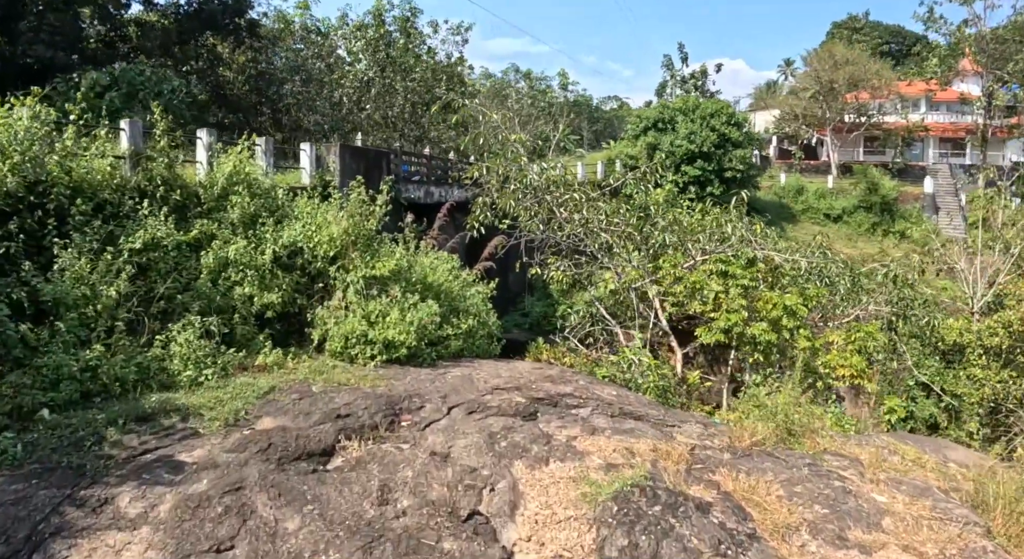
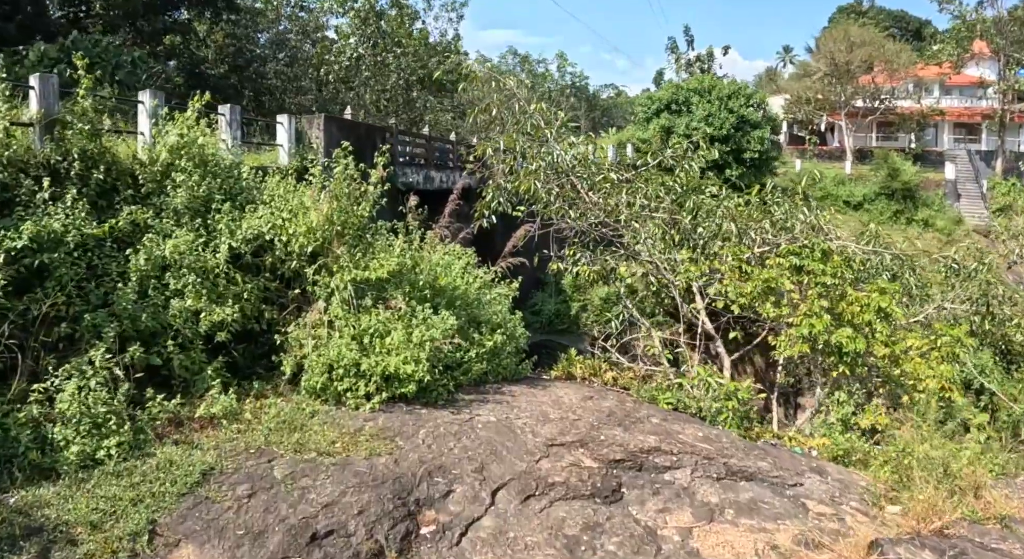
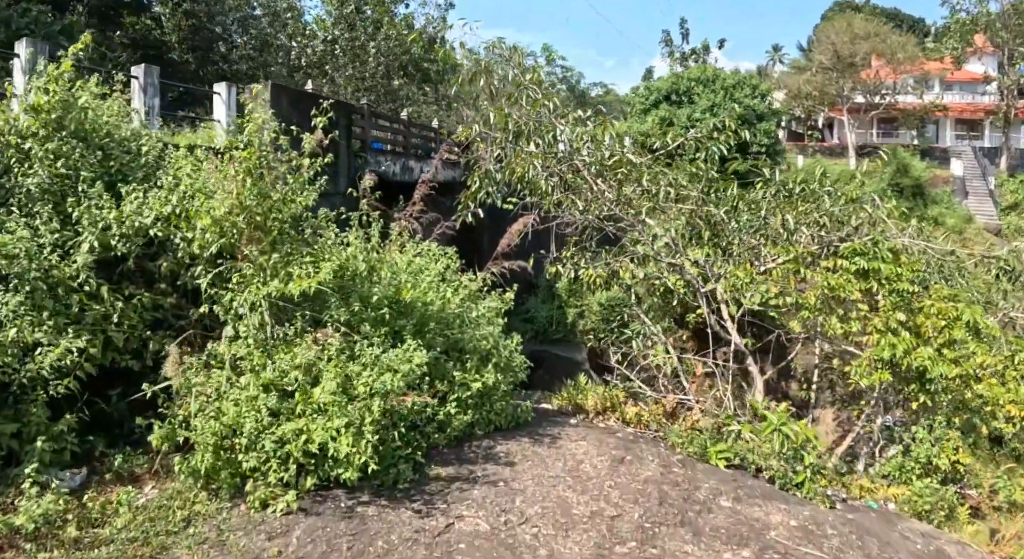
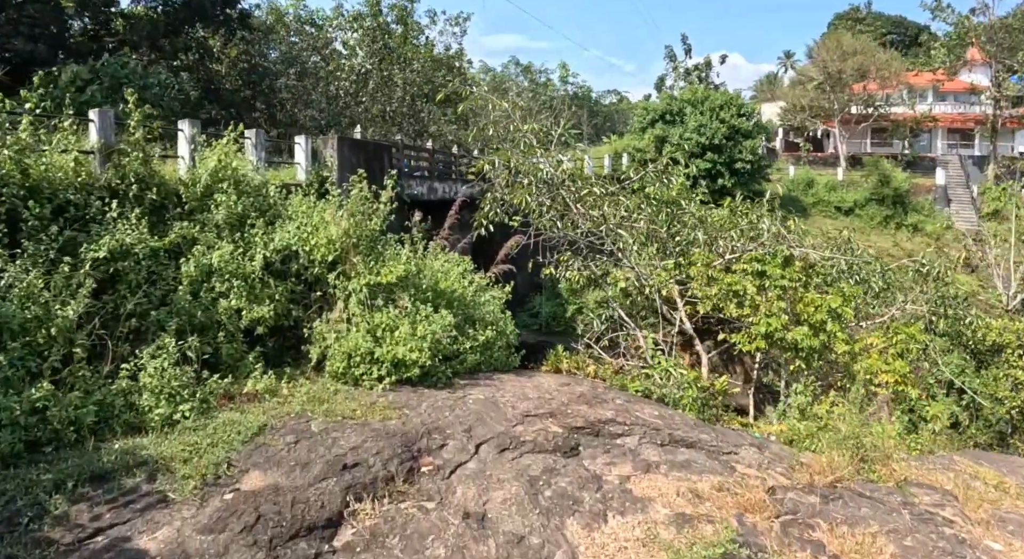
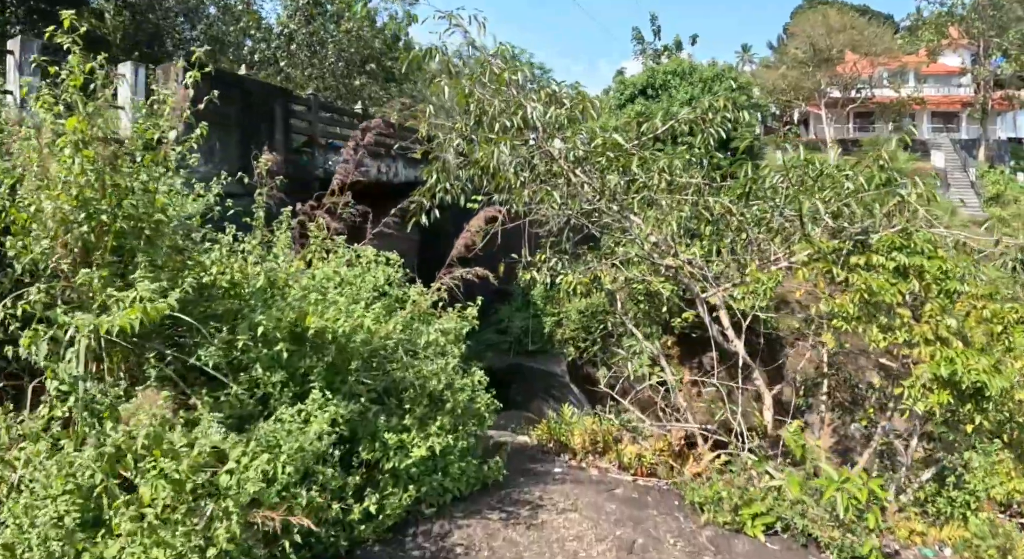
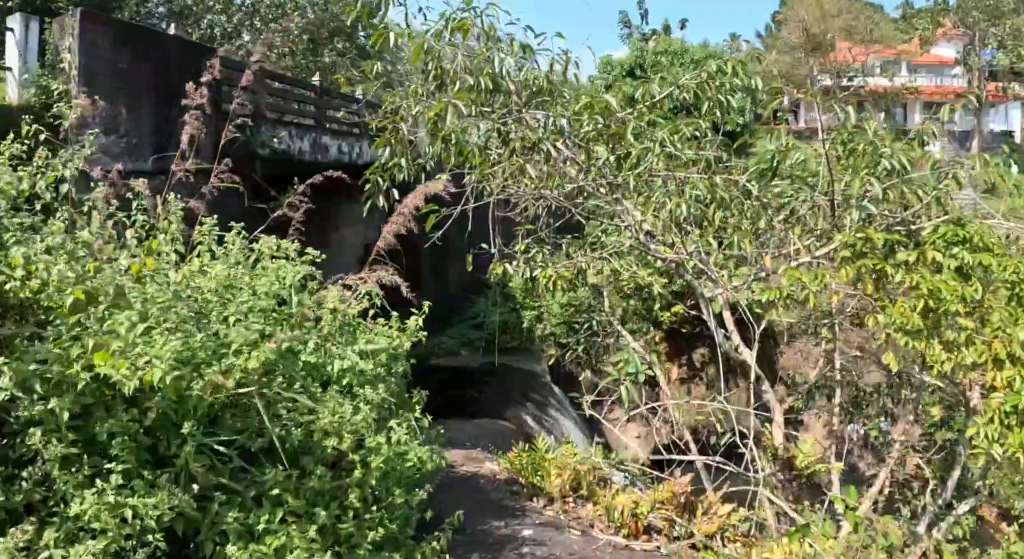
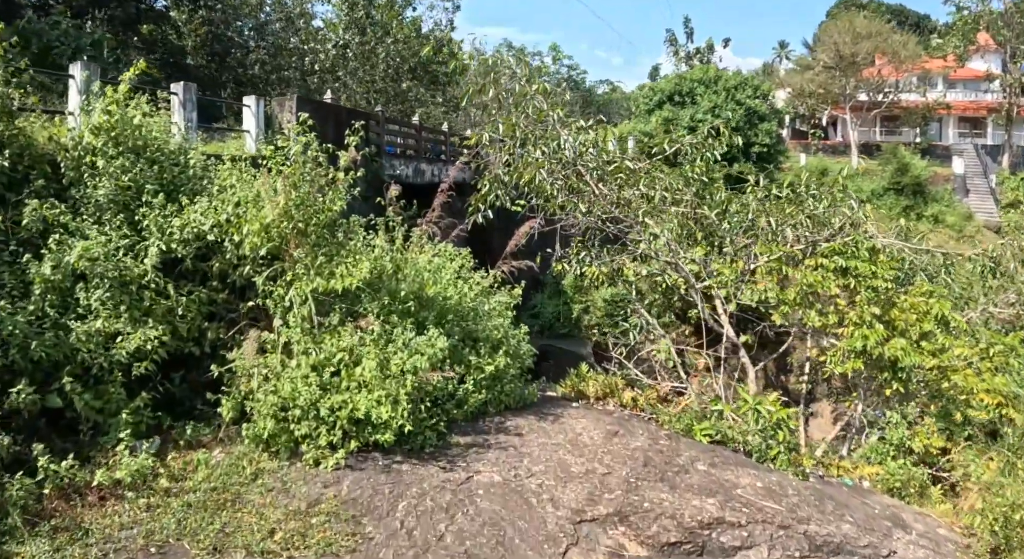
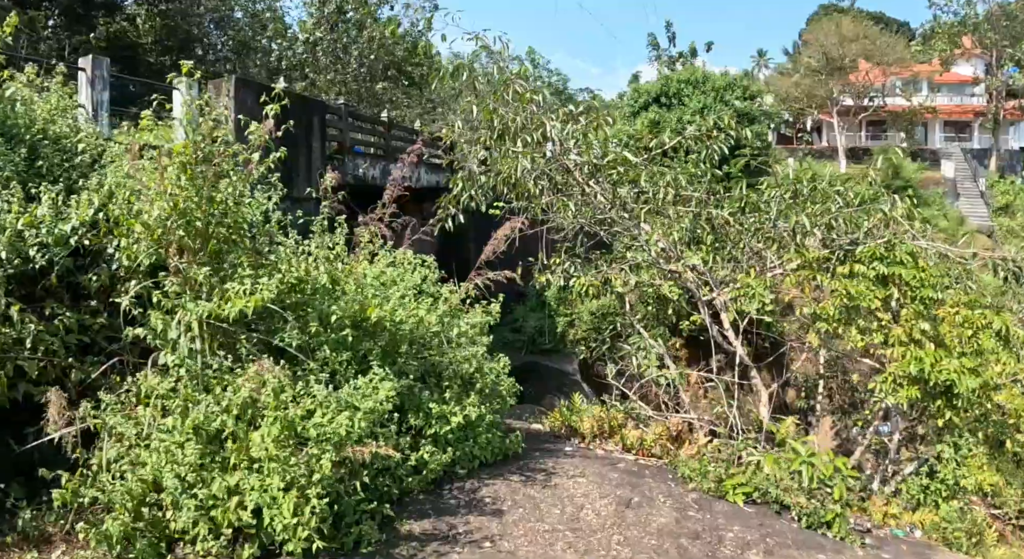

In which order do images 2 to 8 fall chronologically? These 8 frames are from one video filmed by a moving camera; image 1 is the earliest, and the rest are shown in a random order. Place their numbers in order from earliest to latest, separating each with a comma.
4, 2, 7, 3, 8, 5, 6
